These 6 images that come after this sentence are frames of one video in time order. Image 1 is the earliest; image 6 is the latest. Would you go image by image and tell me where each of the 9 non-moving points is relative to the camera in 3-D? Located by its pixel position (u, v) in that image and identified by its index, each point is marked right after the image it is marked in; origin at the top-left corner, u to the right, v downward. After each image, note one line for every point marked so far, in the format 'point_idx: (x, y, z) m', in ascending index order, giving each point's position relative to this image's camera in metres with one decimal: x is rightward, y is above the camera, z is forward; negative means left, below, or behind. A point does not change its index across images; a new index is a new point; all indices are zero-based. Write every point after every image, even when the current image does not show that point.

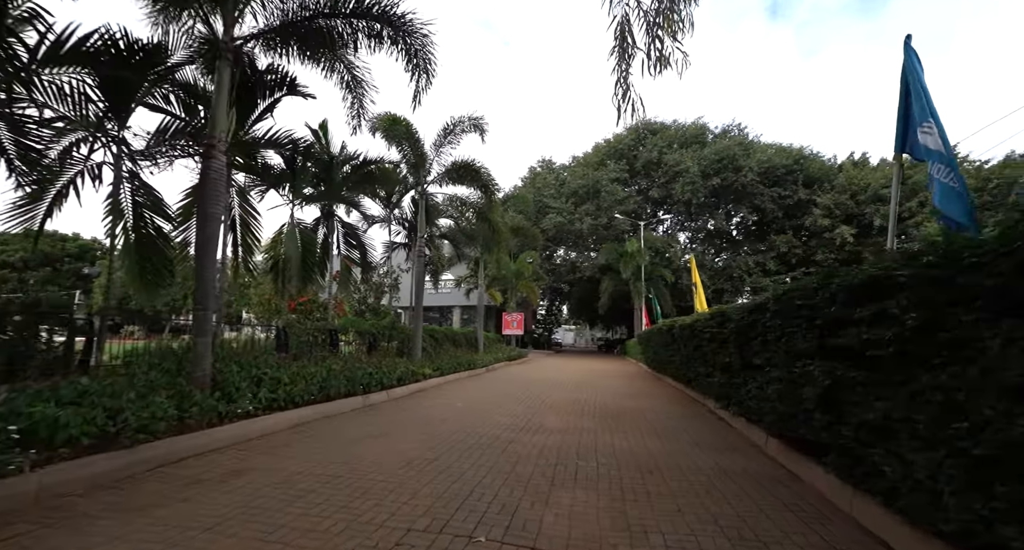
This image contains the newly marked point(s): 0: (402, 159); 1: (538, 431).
0: (-3.8, +4.1, +16.3) m
1: (+0.4, -2.5, +7.5) m
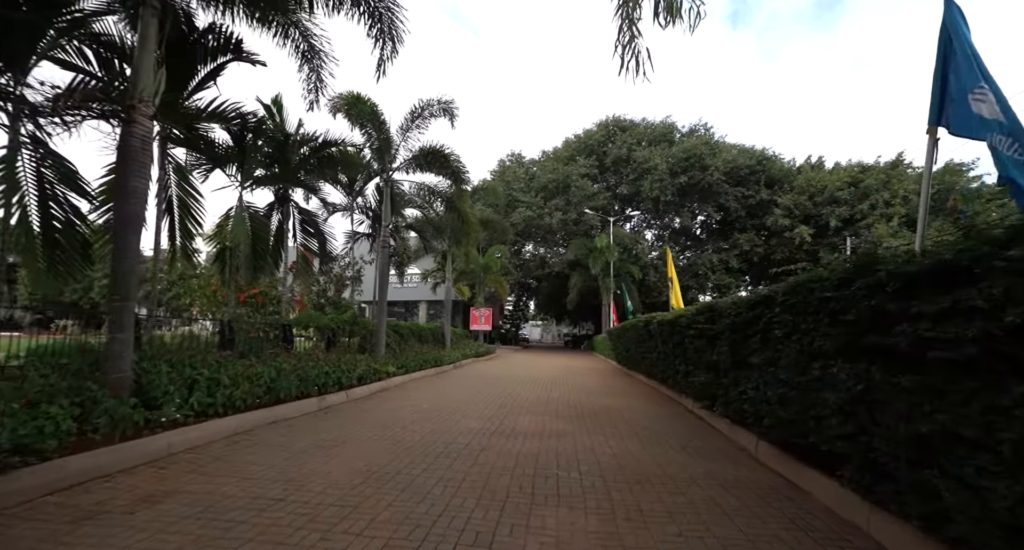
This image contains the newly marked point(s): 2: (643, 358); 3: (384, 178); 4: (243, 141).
0: (-4.8, +4.3, +15.3) m
1: (0.0, -2.4, +6.9) m
2: (+3.9, -2.4, +13.5) m
3: (-4.5, +3.4, +16.3) m
4: (-5.7, +2.9, +9.9) m
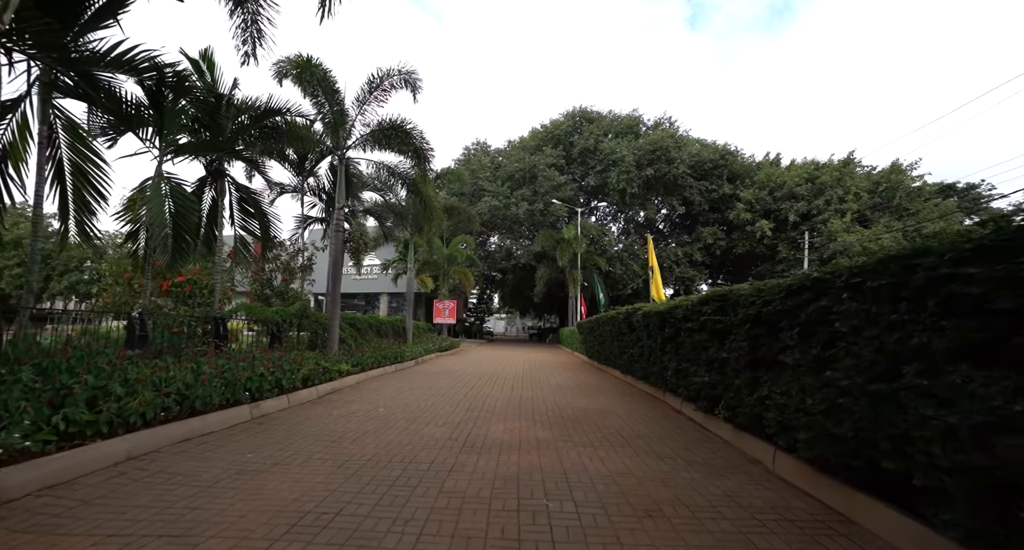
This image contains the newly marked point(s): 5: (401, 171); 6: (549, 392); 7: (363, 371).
0: (-5.8, +4.7, +13.8) m
1: (-0.3, -2.2, +5.8) m
2: (+3.0, -2.2, +12.7) m
3: (-5.5, +3.8, +14.8) m
4: (-6.2, +3.1, +8.3) m
5: (-4.1, +3.8, +16.9) m
6: (+0.9, -2.9, +11.4) m
7: (-4.2, -2.7, +13.1) m
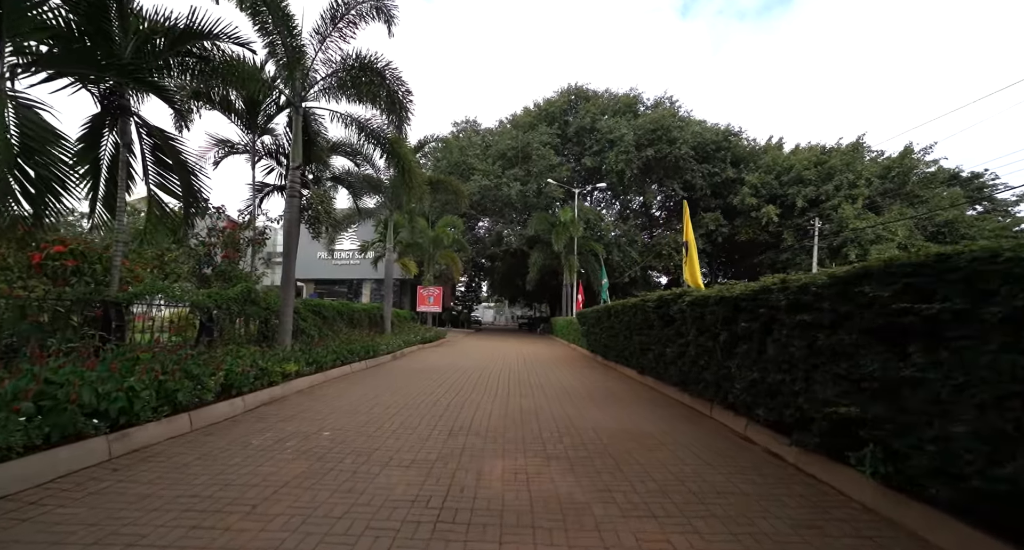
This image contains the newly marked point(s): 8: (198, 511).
0: (-5.8, +5.3, +11.0) m
1: (-0.3, -1.8, +3.4) m
2: (+2.9, -1.7, +10.4) m
3: (-5.6, +4.4, +12.1) m
4: (-6.2, +3.6, +5.6) m
5: (-4.2, +4.4, +14.2) m
6: (+0.8, -2.4, +9.0) m
7: (-4.3, -2.2, +10.6) m
8: (-2.4, -1.8, +3.5) m
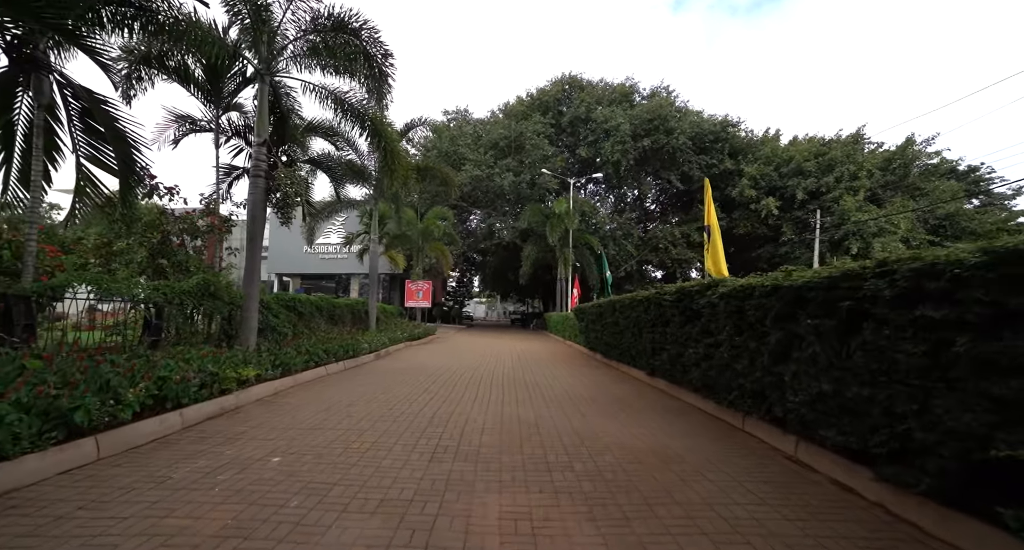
0: (-5.9, +5.5, +9.7) m
1: (-0.2, -1.7, +2.2) m
2: (+2.8, -1.5, +9.3) m
3: (-5.8, +4.6, +10.7) m
4: (-6.2, +3.7, +4.2) m
5: (-4.4, +4.7, +12.9) m
6: (+0.7, -2.2, +7.8) m
7: (-4.4, -2.0, +9.3) m
8: (-2.4, -1.7, +2.3) m
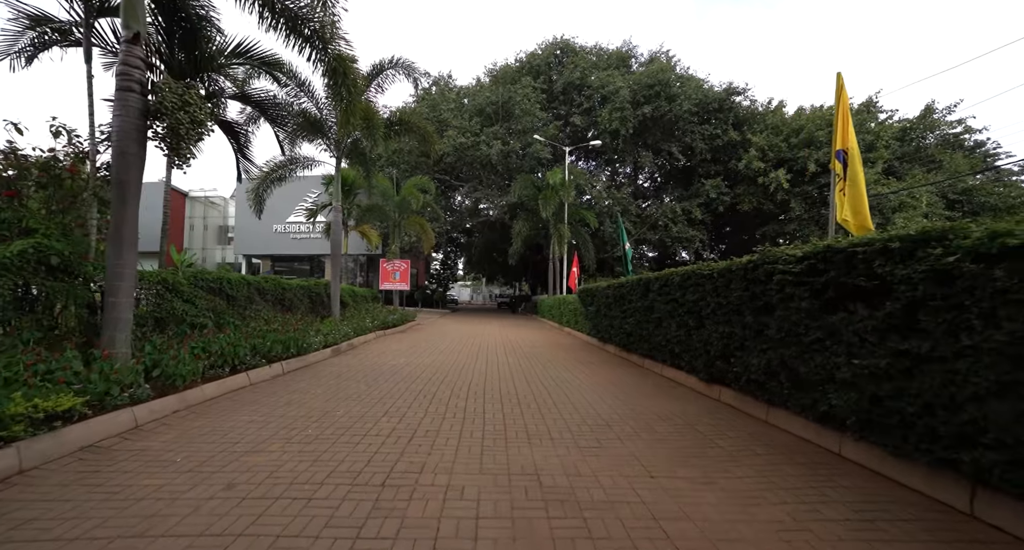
0: (-5.9, +5.9, +6.2) m
1: (0.0, -1.5, -0.8) m
2: (+2.8, -1.0, +6.3) m
3: (-5.8, +5.1, +7.3) m
4: (-6.0, +4.0, +0.8) m
5: (-4.5, +5.2, +9.5) m
6: (+0.8, -1.8, +4.8) m
7: (-4.4, -1.5, +6.1) m
8: (-2.1, -1.4, -0.8) m
